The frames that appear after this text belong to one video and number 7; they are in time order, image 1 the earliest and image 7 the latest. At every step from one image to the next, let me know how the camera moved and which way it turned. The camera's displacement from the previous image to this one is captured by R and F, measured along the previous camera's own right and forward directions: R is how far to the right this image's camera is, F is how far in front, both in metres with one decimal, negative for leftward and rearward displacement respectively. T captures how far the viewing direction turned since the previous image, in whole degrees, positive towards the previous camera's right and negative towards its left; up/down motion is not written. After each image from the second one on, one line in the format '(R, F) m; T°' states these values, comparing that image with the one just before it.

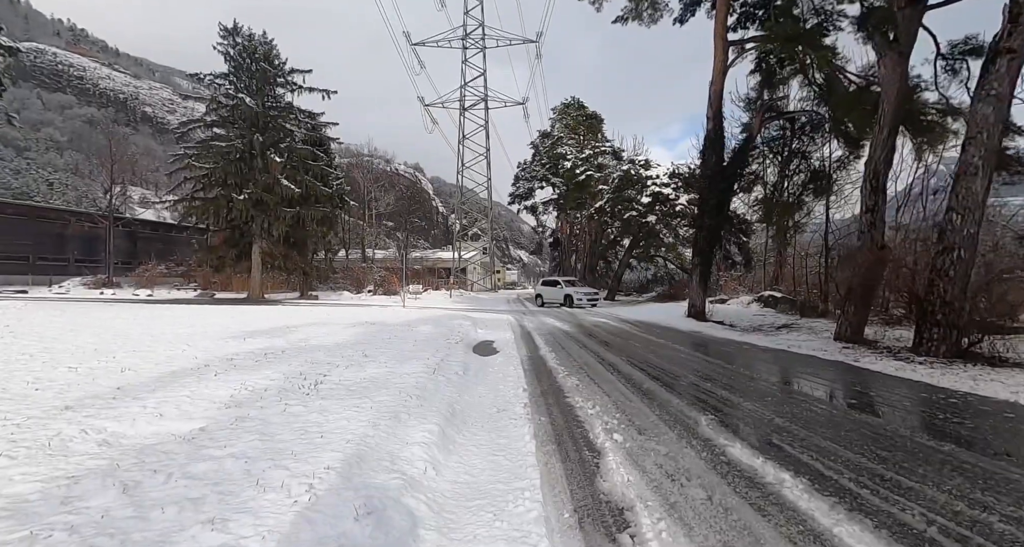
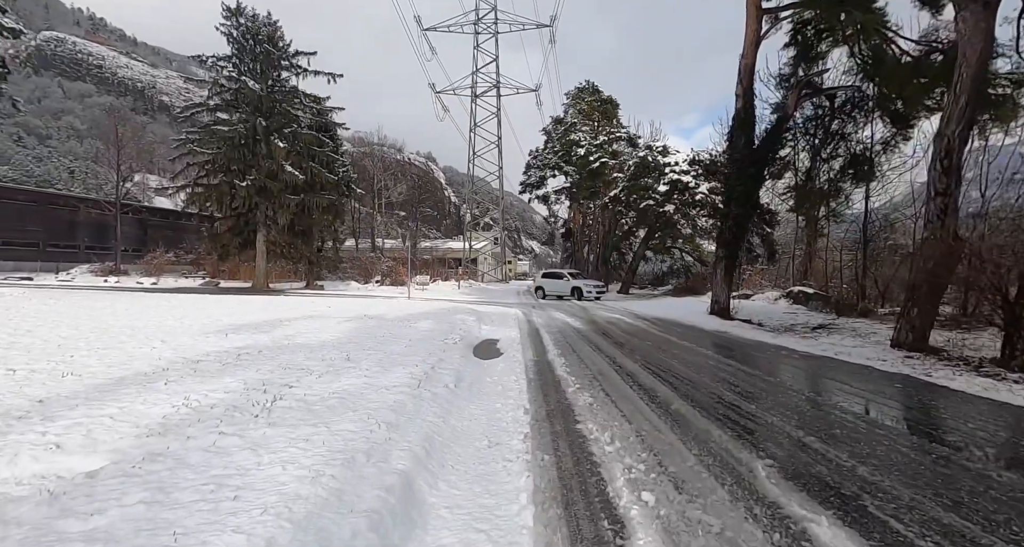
(+0.1, +1.0) m; -2°
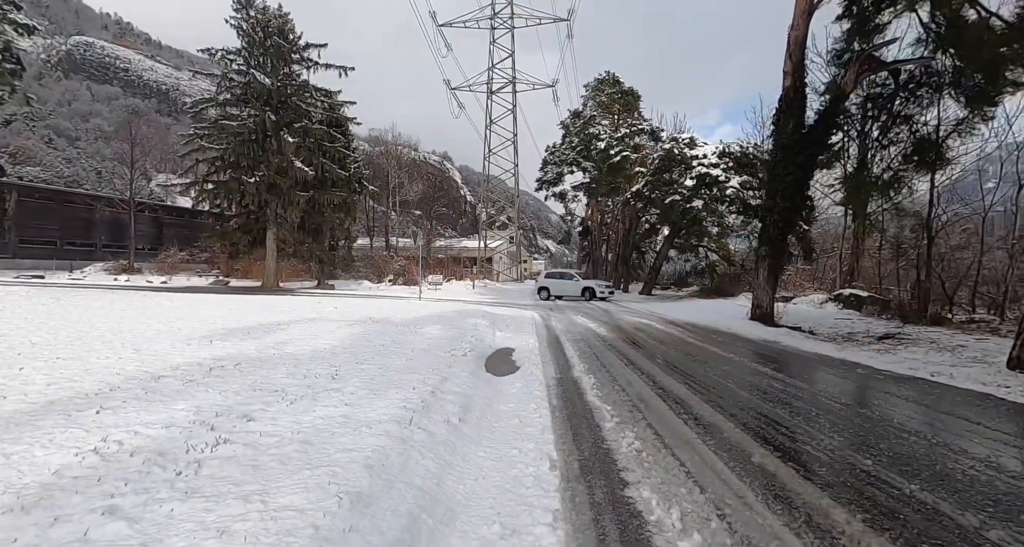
(-0.1, +1.2) m; -2°
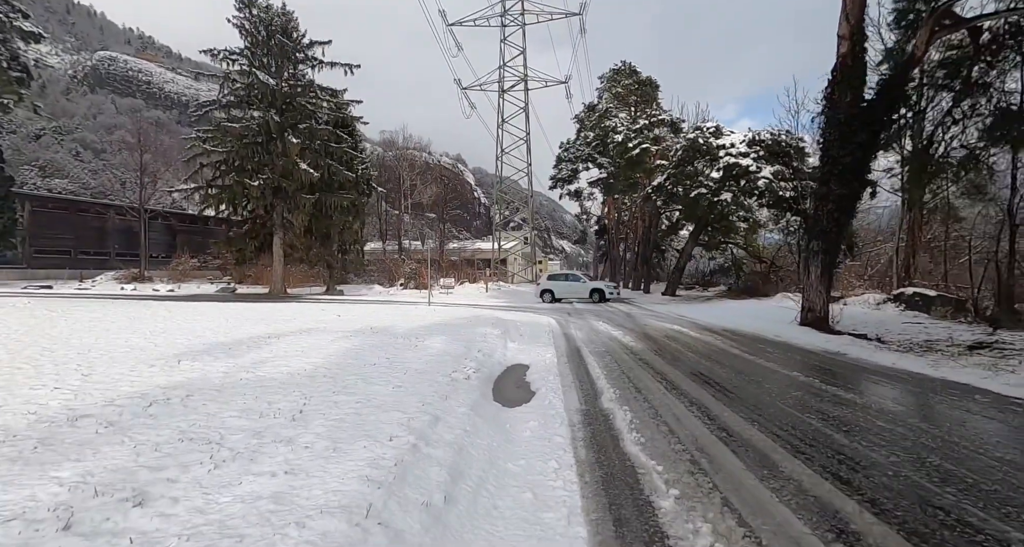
(+0.1, +1.3) m; -2°
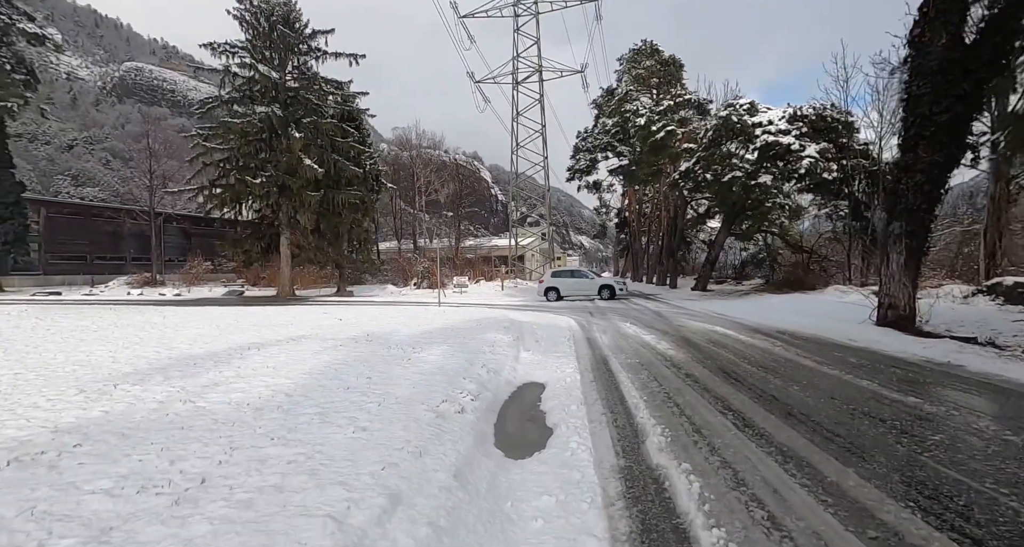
(+0.1, +1.6) m; -2°
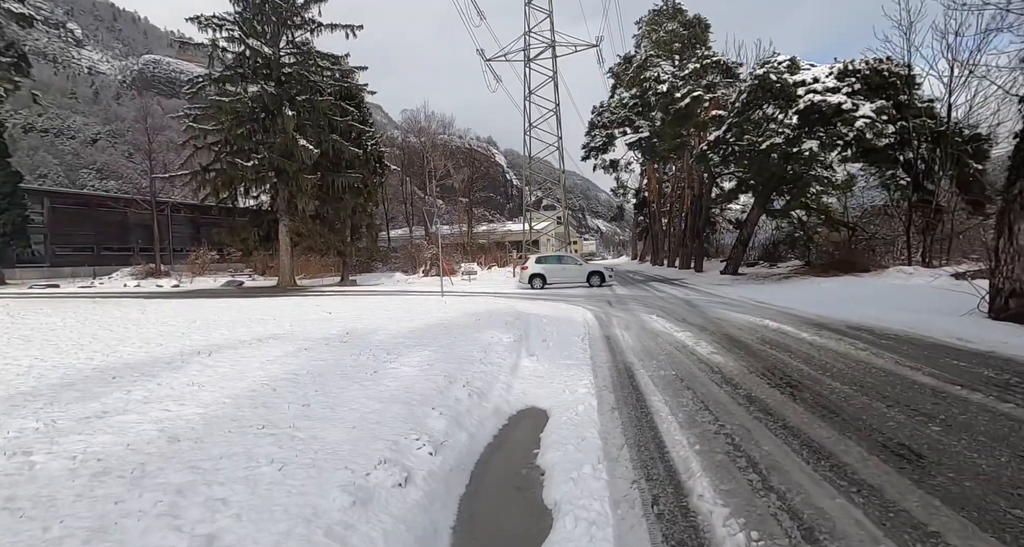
(+0.3, +1.8) m; -2°
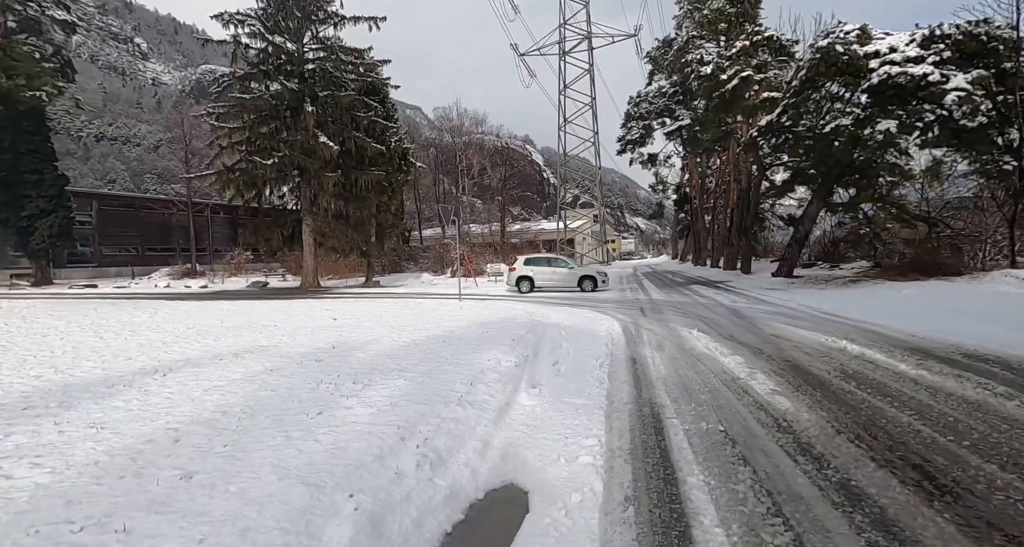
(+0.5, +1.5) m; -5°
